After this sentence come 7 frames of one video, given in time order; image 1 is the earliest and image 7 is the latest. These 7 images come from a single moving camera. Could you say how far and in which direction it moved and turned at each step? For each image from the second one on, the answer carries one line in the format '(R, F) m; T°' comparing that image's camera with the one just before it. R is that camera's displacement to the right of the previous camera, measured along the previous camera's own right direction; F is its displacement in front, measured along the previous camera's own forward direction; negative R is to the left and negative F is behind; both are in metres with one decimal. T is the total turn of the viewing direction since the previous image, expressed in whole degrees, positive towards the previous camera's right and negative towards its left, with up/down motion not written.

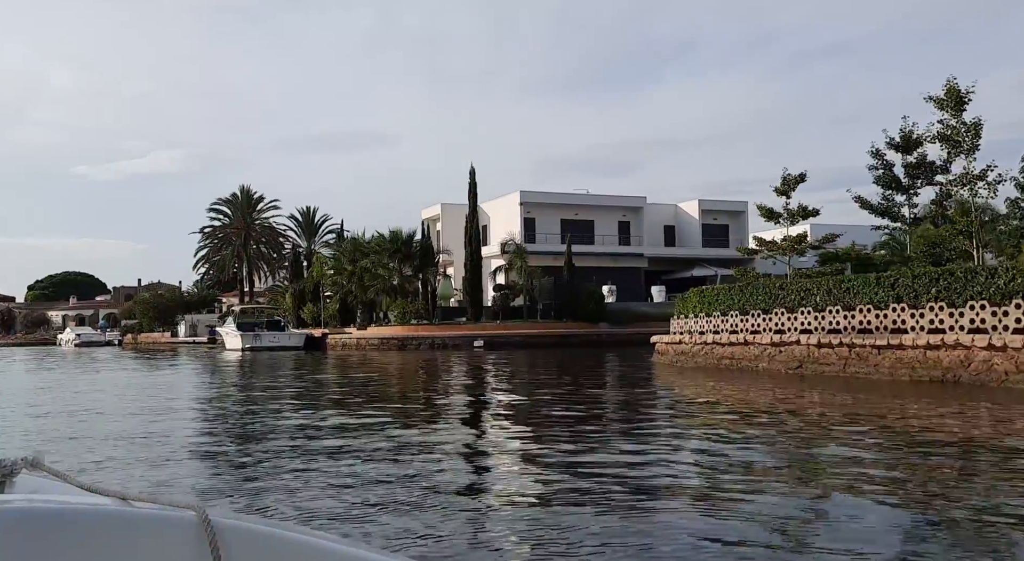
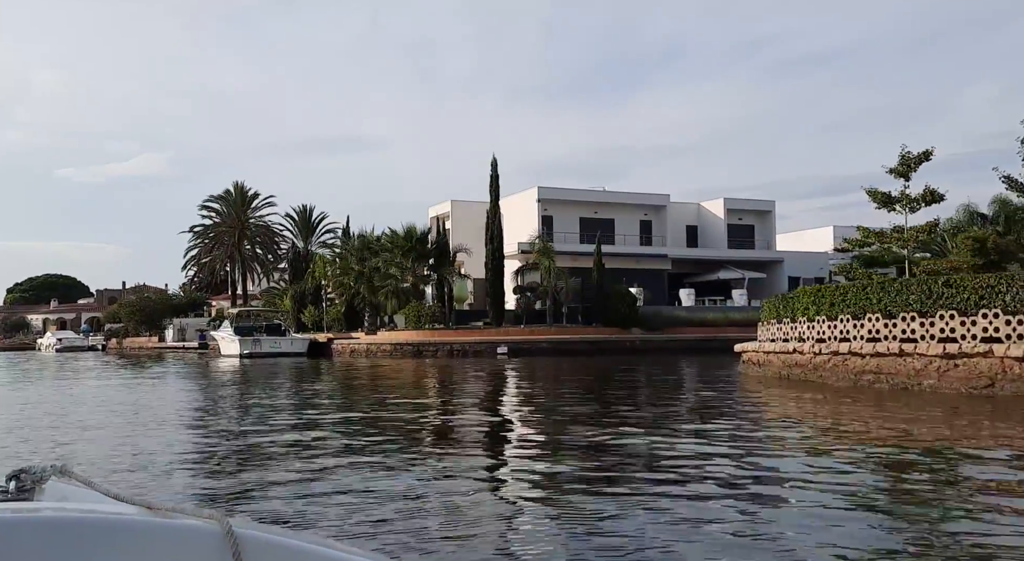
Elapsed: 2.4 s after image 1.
(-1.2, +3.1) m; +1°
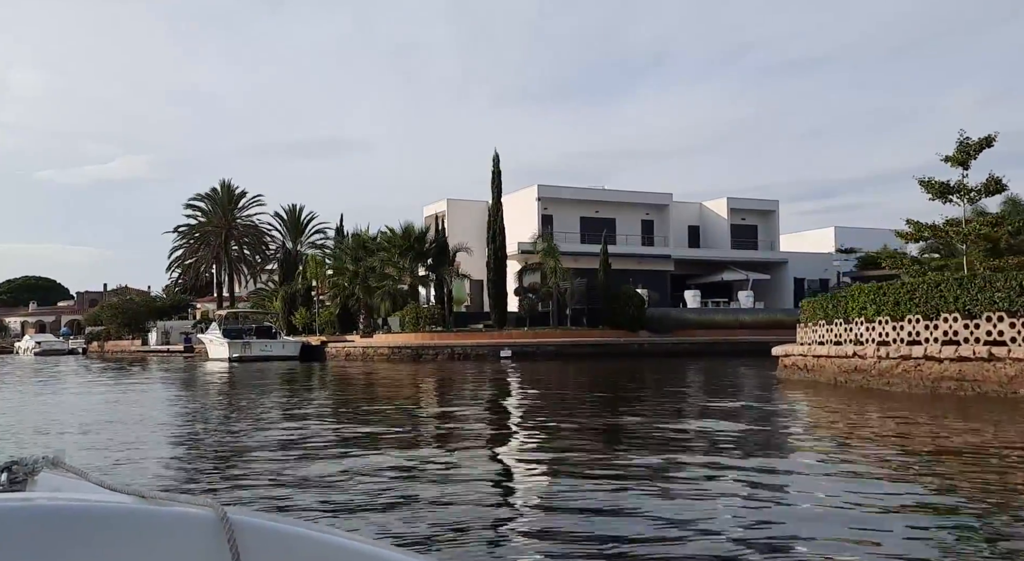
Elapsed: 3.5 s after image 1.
(-0.6, +1.4) m; +1°
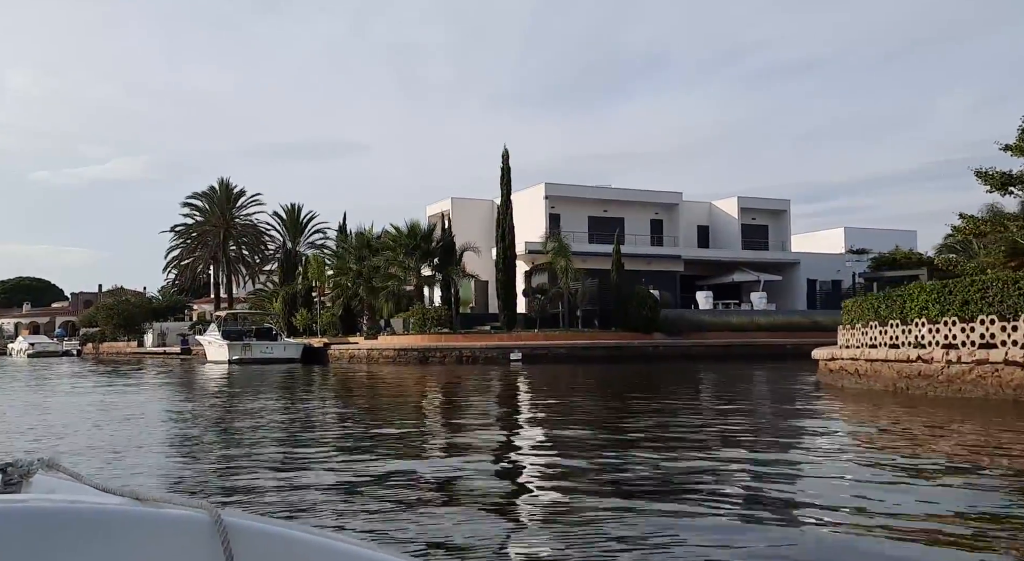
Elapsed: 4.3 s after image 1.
(-0.4, +1.1) m; 0°
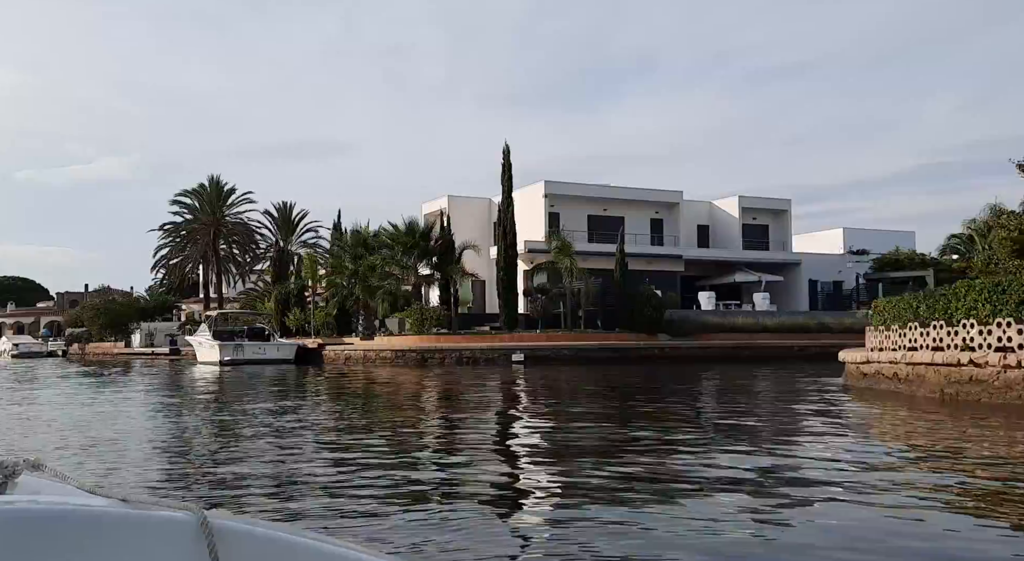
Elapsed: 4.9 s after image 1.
(-0.4, +0.9) m; +1°
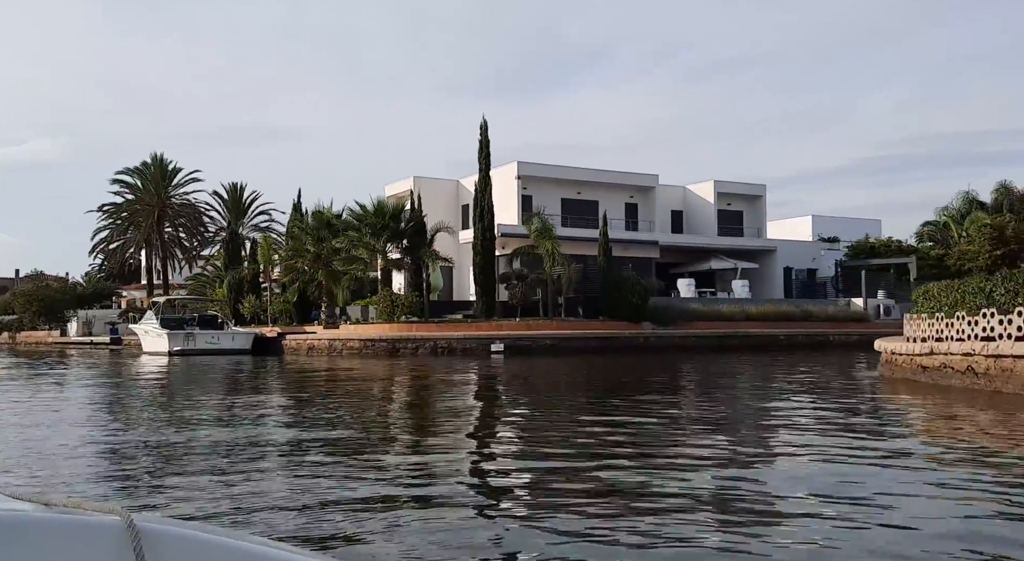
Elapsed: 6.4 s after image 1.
(-1.0, +2.1) m; +3°
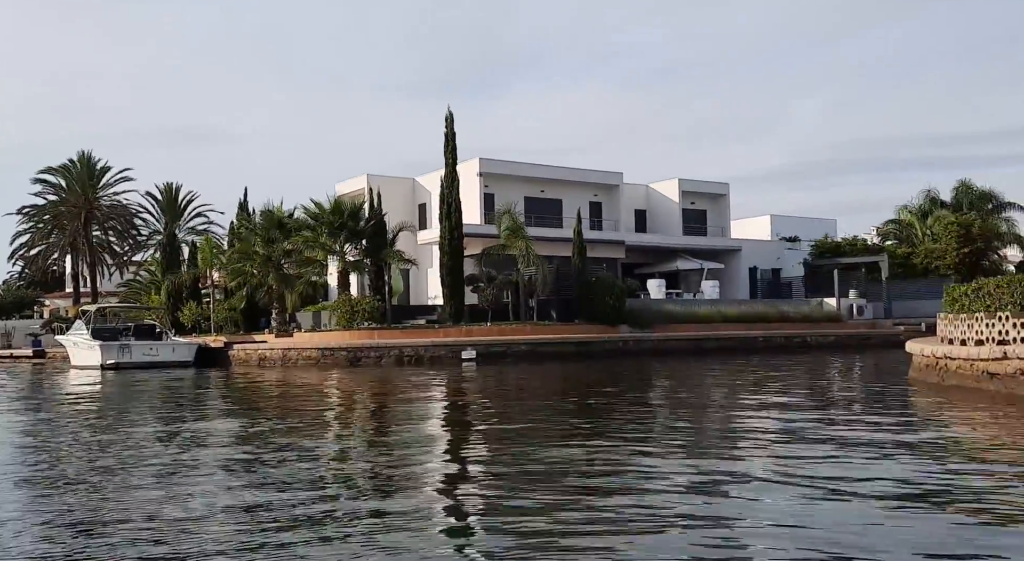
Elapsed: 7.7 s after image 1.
(-1.0, +2.2) m; +4°
